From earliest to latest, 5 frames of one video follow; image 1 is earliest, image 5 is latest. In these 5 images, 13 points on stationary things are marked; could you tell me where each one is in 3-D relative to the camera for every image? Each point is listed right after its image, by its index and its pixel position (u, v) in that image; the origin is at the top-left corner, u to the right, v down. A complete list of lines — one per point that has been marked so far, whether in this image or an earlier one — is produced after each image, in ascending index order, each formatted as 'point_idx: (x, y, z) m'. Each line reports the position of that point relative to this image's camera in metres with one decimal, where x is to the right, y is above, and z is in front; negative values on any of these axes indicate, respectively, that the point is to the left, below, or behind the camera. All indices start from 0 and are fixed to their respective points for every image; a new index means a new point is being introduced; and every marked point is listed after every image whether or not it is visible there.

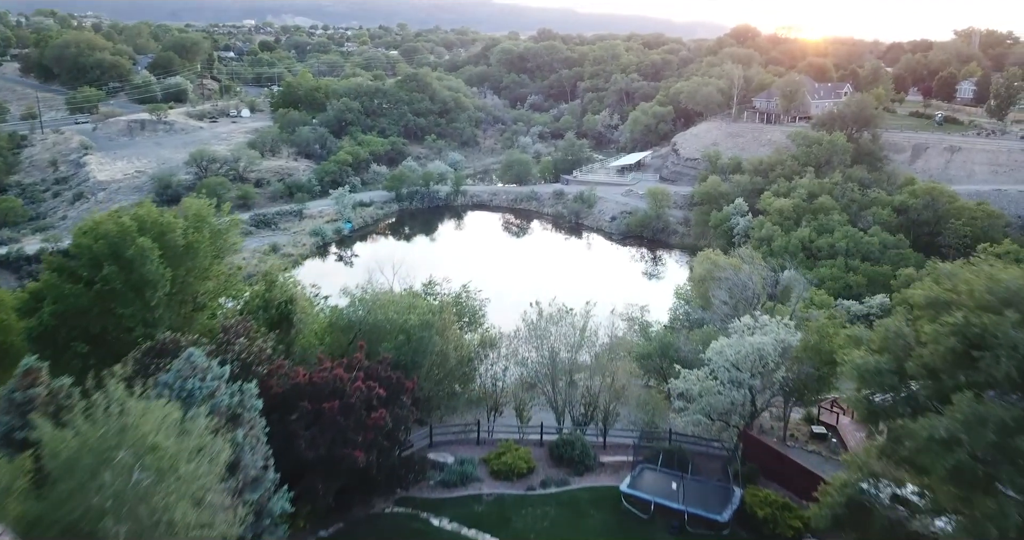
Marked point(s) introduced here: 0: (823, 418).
0: (+5.4, -2.5, +12.7) m
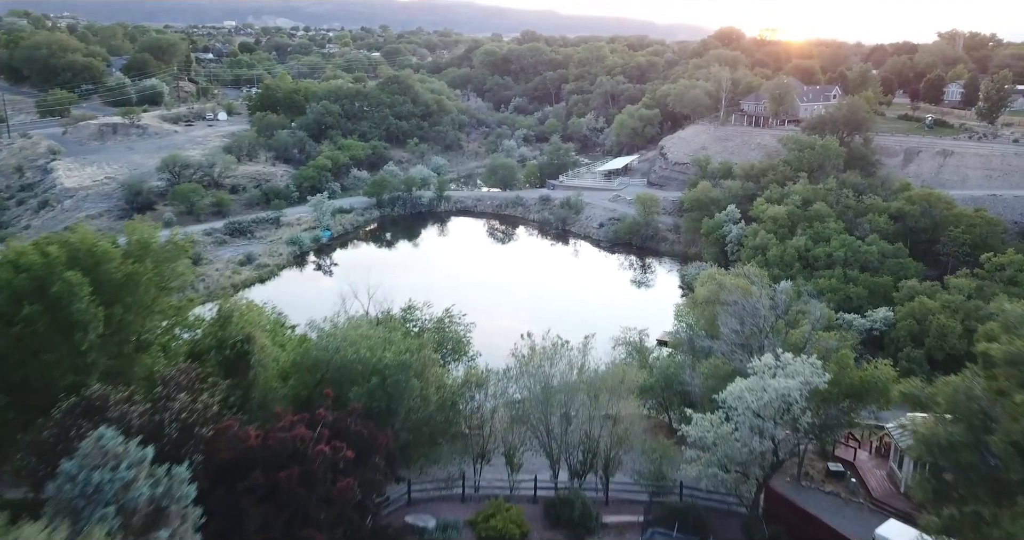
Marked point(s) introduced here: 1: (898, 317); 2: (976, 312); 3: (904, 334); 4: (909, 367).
0: (+5.2, -2.9, +11.7) m
1: (+10.0, -1.2, +19.3) m
2: (+11.6, -1.0, +18.6) m
3: (+9.9, -1.6, +18.7) m
4: (+9.7, -2.4, +18.1) m
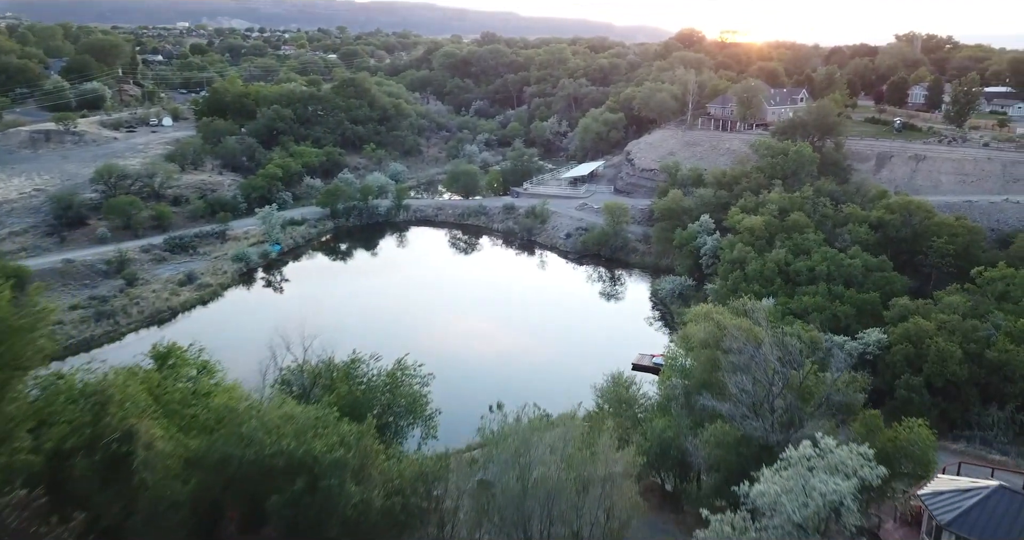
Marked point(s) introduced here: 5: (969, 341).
0: (+4.7, -3.4, +10.2) m
1: (+9.2, -1.7, +17.9) m
2: (+10.8, -1.5, +17.3) m
3: (+9.1, -2.1, +17.3) m
4: (+8.9, -2.9, +16.7) m
5: (+10.6, -1.7, +17.2) m
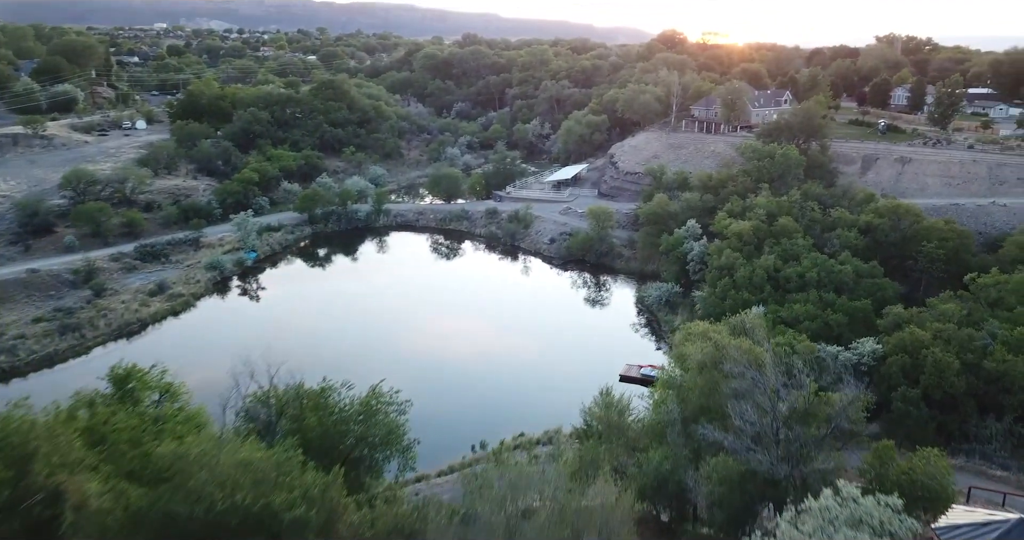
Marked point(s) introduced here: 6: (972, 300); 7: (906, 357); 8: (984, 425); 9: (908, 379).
0: (+4.5, -3.6, +9.5) m
1: (+8.8, -1.9, +17.4) m
2: (+10.4, -1.6, +16.9) m
3: (+8.7, -2.3, +16.8) m
4: (+8.5, -3.0, +16.2) m
5: (+10.2, -1.8, +16.7) m
6: (+12.3, -0.8, +19.9) m
7: (+9.0, -2.0, +16.9) m
8: (+10.2, -3.3, +16.0) m
9: (+8.9, -2.4, +16.7) m
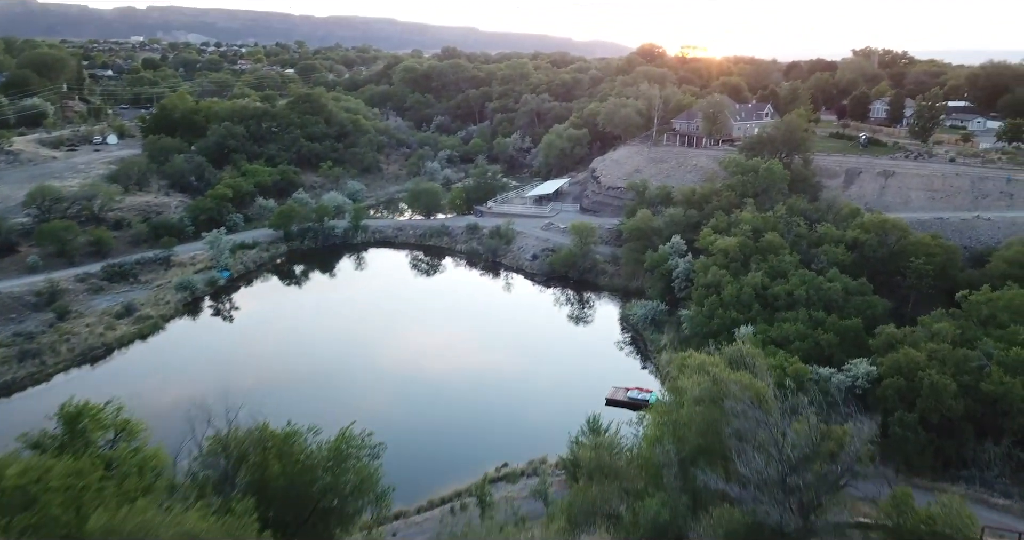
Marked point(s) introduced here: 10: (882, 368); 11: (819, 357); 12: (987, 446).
0: (+4.4, -3.9, +8.9) m
1: (+8.4, -2.3, +16.9) m
2: (+10.0, -2.1, +16.4) m
3: (+8.3, -2.7, +16.2) m
4: (+8.2, -3.5, +15.6) m
5: (+9.8, -2.2, +16.2) m
6: (+11.9, -1.2, +19.5) m
7: (+8.6, -2.4, +16.4) m
8: (+9.8, -3.8, +15.5) m
9: (+8.5, -2.9, +16.2) m
10: (+8.4, -2.2, +17.0) m
11: (+7.9, -2.2, +19.0) m
12: (+9.9, -3.7, +15.4) m
